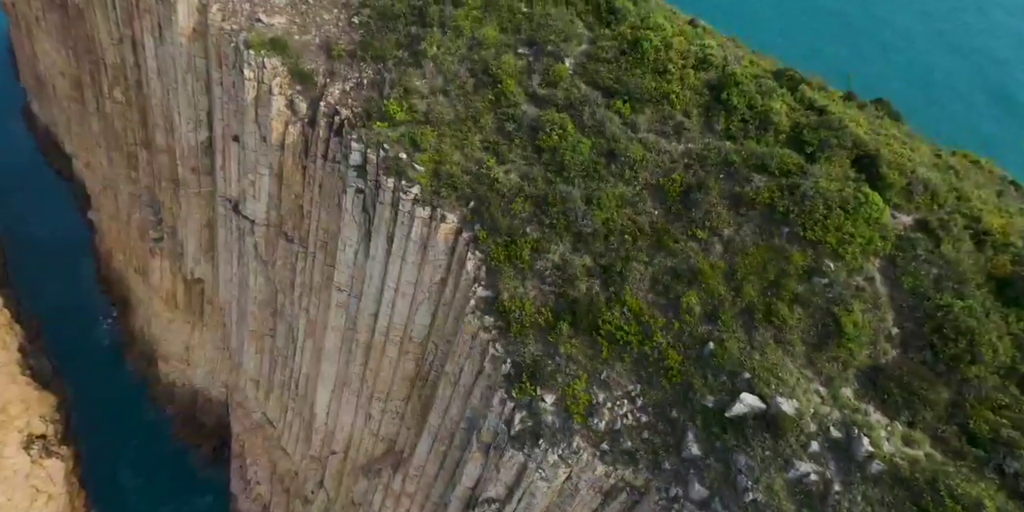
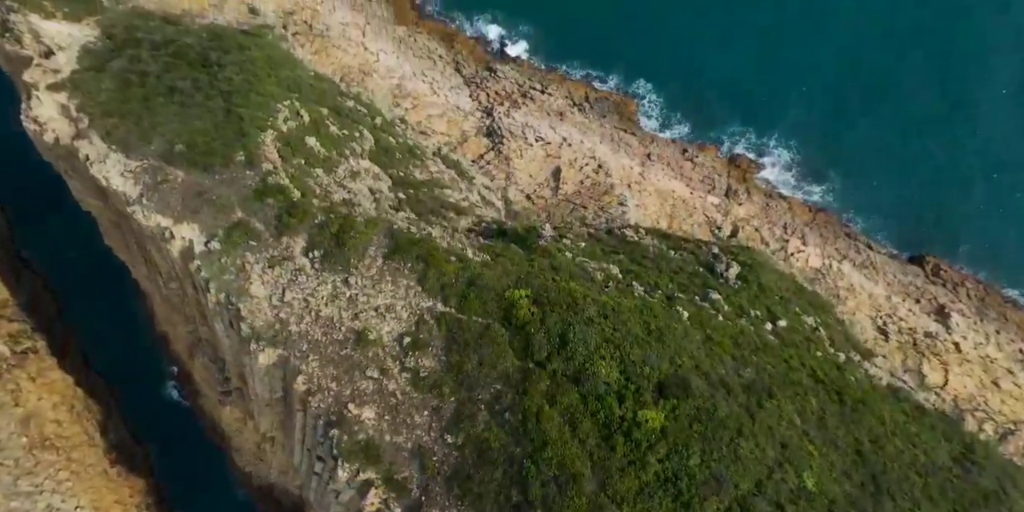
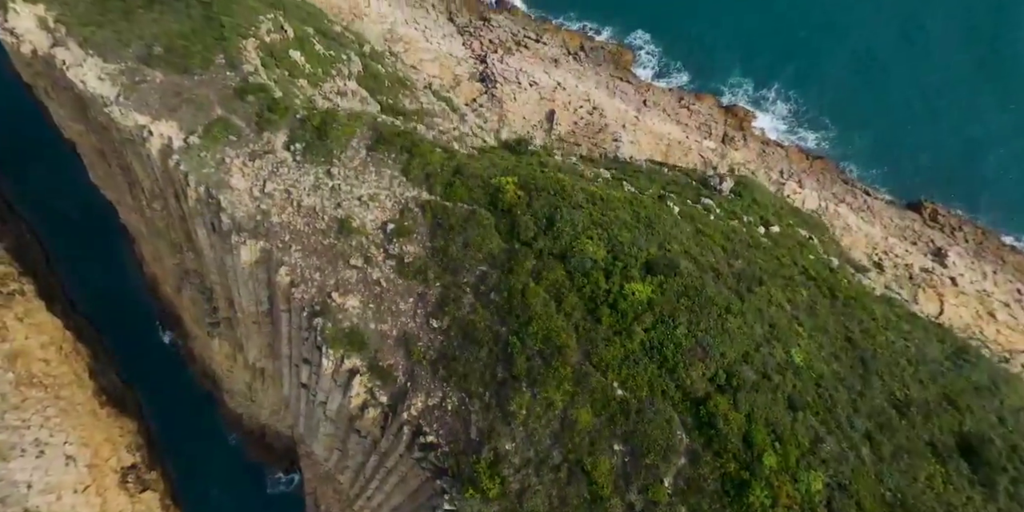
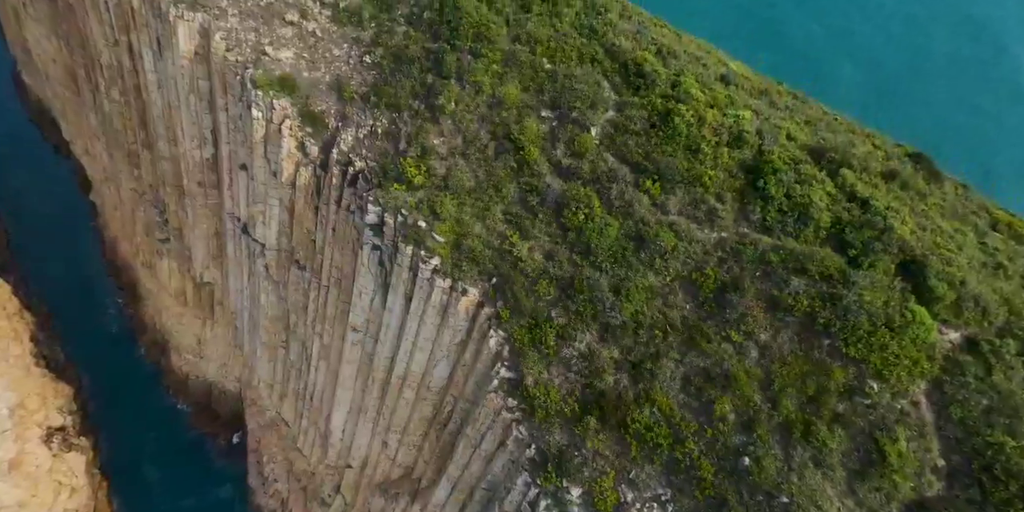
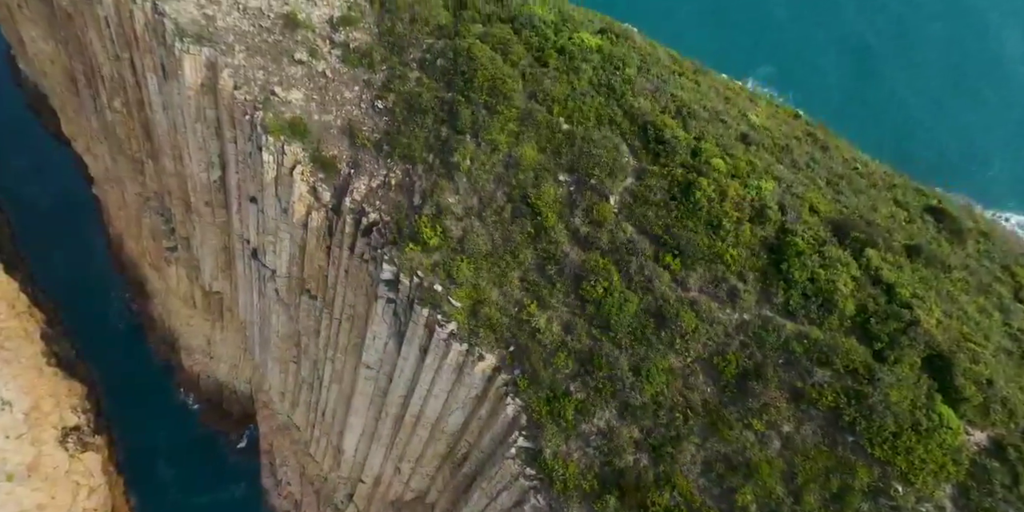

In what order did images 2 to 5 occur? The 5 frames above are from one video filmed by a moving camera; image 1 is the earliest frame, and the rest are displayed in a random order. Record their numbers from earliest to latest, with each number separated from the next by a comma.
4, 5, 3, 2
